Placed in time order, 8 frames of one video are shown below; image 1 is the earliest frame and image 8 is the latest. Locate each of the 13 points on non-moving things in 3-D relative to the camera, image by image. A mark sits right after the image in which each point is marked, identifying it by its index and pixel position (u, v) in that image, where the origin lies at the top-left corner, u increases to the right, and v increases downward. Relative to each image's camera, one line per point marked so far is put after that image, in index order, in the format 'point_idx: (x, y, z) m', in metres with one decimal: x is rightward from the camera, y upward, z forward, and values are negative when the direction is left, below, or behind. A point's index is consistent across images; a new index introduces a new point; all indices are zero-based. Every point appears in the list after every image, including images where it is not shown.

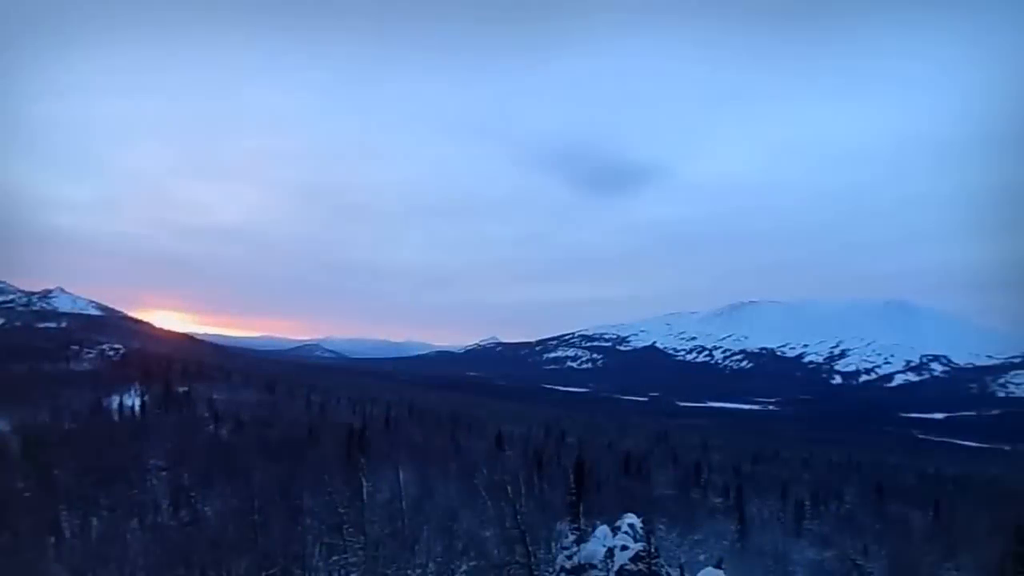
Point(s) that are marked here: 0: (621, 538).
0: (+1.9, -4.6, +15.1) m
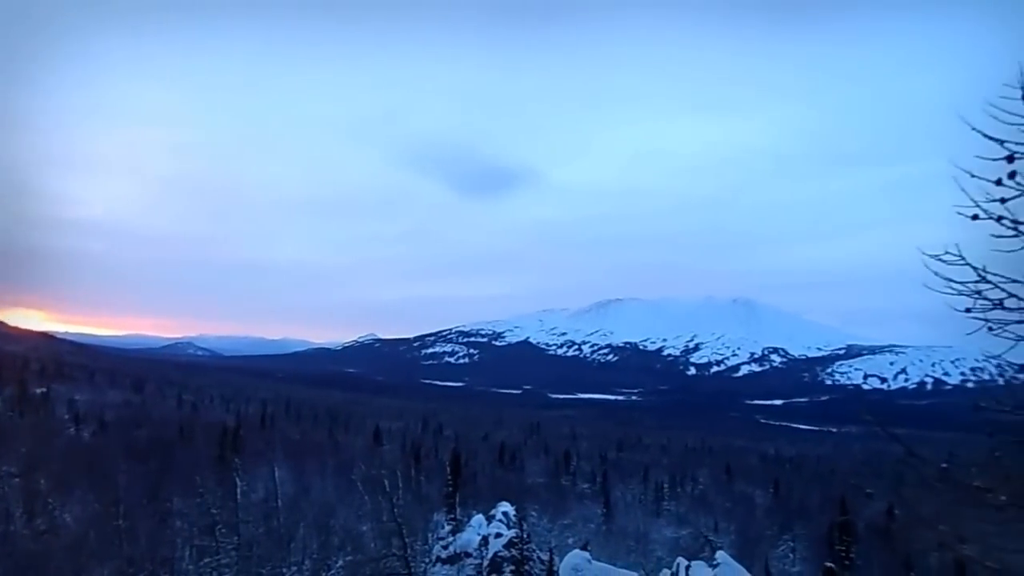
0: (-0.4, -4.6, +16.0) m
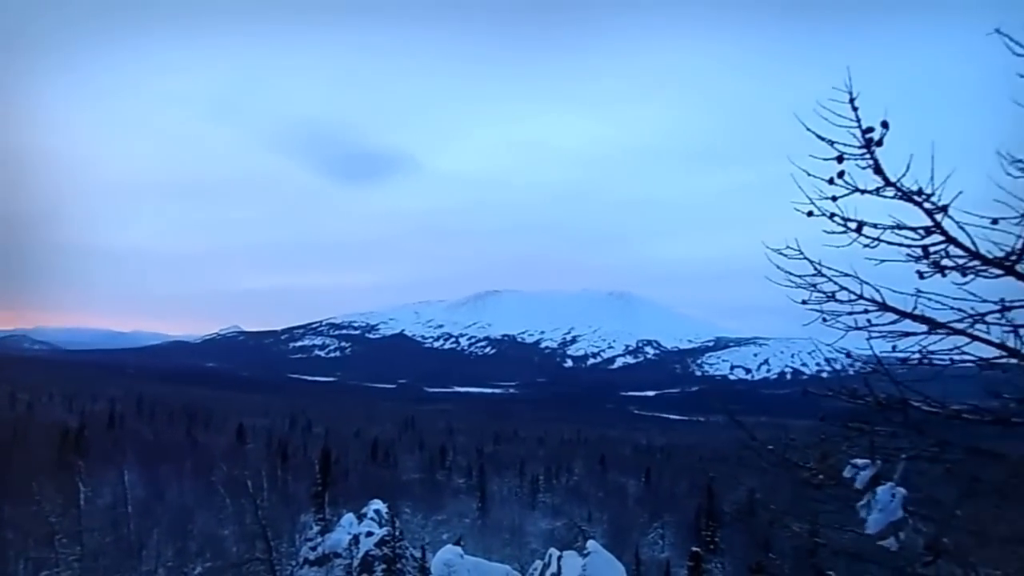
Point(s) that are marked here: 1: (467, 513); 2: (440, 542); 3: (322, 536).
0: (-2.7, -4.4, +15.4) m
1: (-1.1, -5.4, +19.8) m
2: (-1.6, -5.5, +17.8) m
3: (-3.8, -4.9, +16.4) m
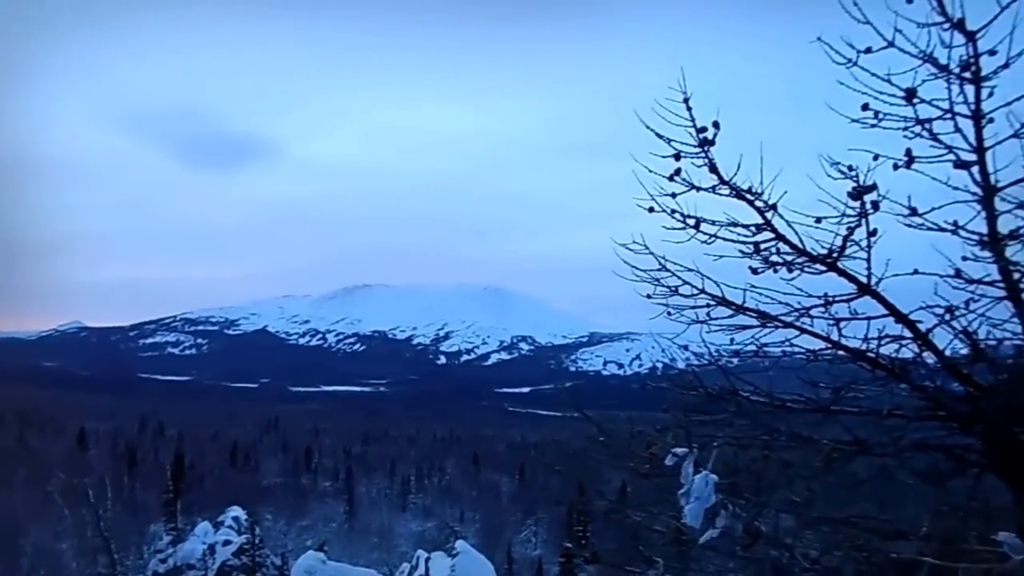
0: (-5.0, -4.3, +14.3) m
1: (-4.1, -5.3, +18.9) m
2: (-4.3, -5.4, +16.9) m
3: (-6.2, -4.8, +15.1) m
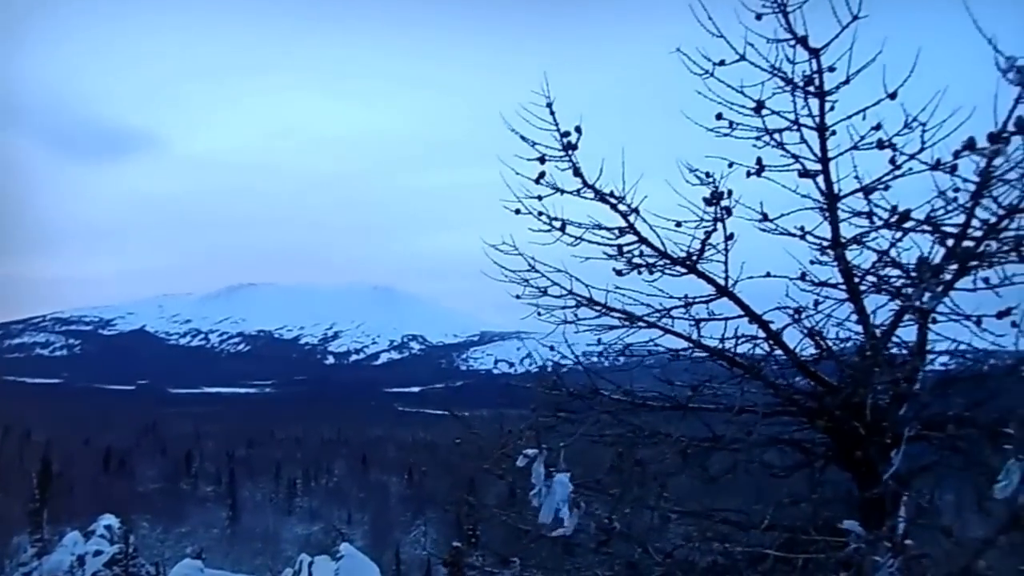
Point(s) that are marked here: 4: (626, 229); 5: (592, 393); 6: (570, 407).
0: (-6.9, -4.2, +13.6) m
1: (-6.6, -5.2, +18.2) m
2: (-6.5, -5.3, +16.2) m
3: (-8.2, -4.7, +14.3) m
4: (+0.9, +0.5, +6.2) m
5: (+0.6, -0.6, +4.4) m
6: (+0.5, -0.7, +4.4) m
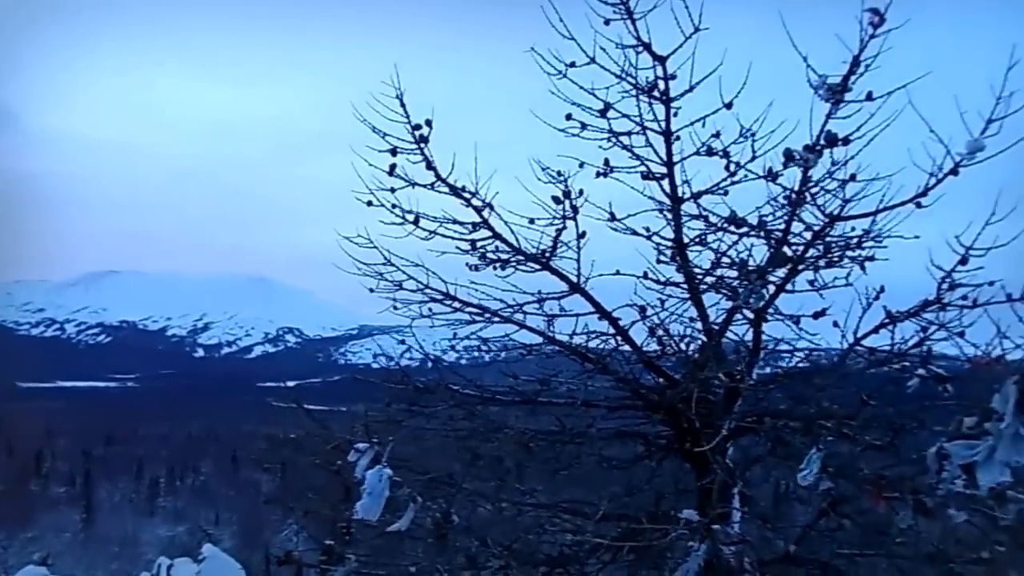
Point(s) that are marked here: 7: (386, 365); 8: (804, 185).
0: (-9.0, -4.0, +12.6) m
1: (-9.2, -5.0, +17.3) m
2: (-8.9, -5.1, +15.3) m
3: (-10.4, -4.5, +13.1) m
4: (-0.3, +0.5, +6.2) m
5: (-0.3, -0.6, +4.4) m
6: (-0.4, -0.6, +4.4) m
7: (-0.7, -0.4, +4.6) m
8: (+1.8, +0.7, +5.2) m
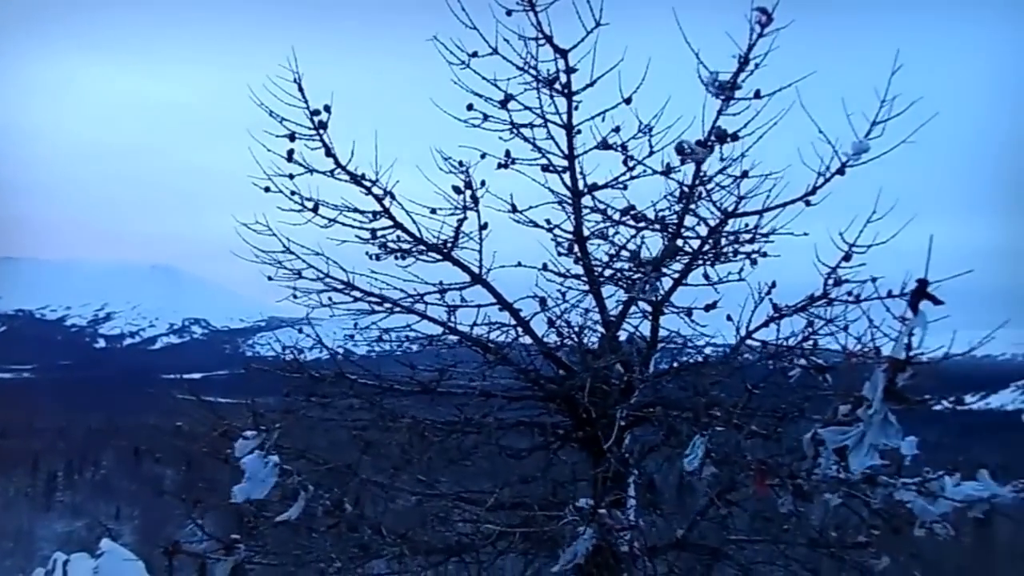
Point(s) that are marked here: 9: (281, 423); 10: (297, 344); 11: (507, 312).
0: (-10.3, -3.8, +11.7) m
1: (-11.0, -4.7, +16.4) m
2: (-10.5, -4.8, +14.4) m
3: (-11.8, -4.2, +12.1) m
4: (-1.0, +0.6, +6.2) m
5: (-0.9, -0.5, +4.3) m
6: (-1.0, -0.6, +4.3) m
7: (-1.3, -0.4, +4.5) m
8: (+1.2, +0.7, +5.3) m
9: (-1.3, -0.7, +4.4) m
10: (-1.2, -0.3, +4.5) m
11: (0.0, -0.2, +6.4) m
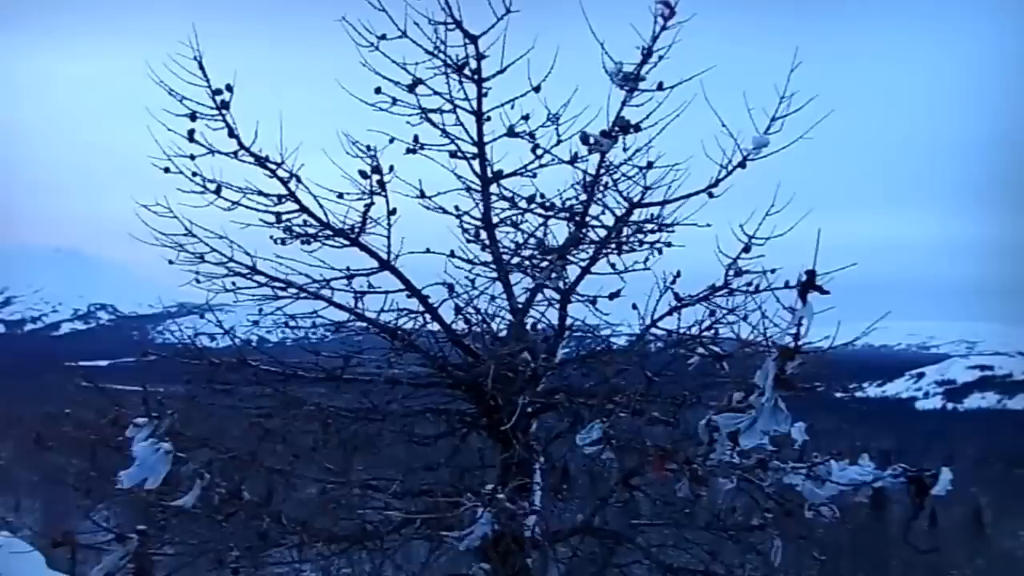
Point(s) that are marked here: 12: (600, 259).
0: (-11.5, -3.5, +10.8) m
1: (-12.6, -4.3, +15.4) m
2: (-11.9, -4.5, +13.5) m
3: (-13.0, -3.9, +11.1) m
4: (-1.7, +0.7, +6.0) m
5: (-1.4, -0.4, +4.2) m
6: (-1.6, -0.5, +4.2) m
7: (-1.8, -0.3, +4.4) m
8: (+0.6, +0.8, +5.4) m
9: (-1.8, -0.6, +4.3) m
10: (-1.8, -0.2, +4.4) m
11: (-0.7, -0.1, +6.3) m
12: (+0.6, +0.2, +5.9) m
